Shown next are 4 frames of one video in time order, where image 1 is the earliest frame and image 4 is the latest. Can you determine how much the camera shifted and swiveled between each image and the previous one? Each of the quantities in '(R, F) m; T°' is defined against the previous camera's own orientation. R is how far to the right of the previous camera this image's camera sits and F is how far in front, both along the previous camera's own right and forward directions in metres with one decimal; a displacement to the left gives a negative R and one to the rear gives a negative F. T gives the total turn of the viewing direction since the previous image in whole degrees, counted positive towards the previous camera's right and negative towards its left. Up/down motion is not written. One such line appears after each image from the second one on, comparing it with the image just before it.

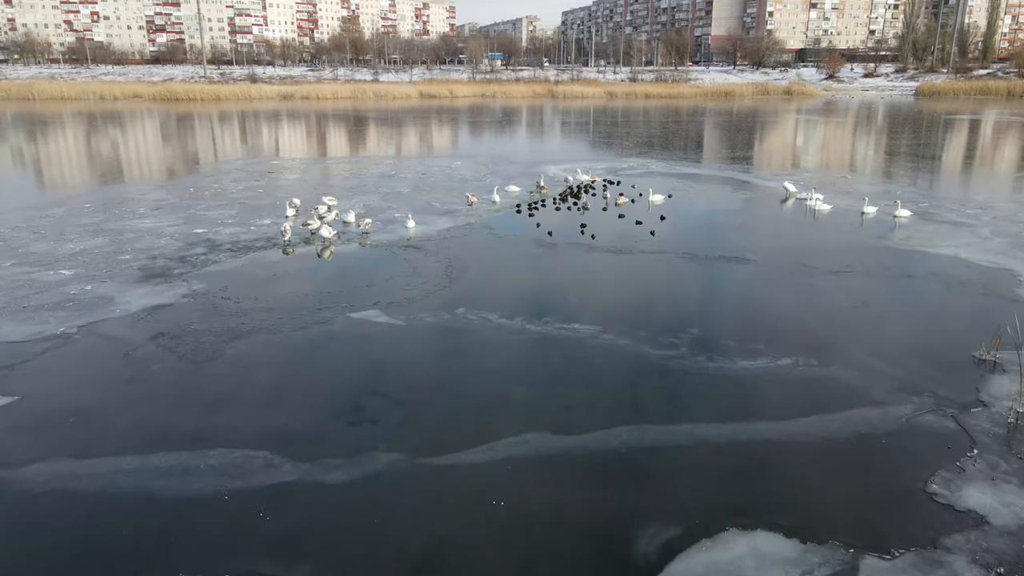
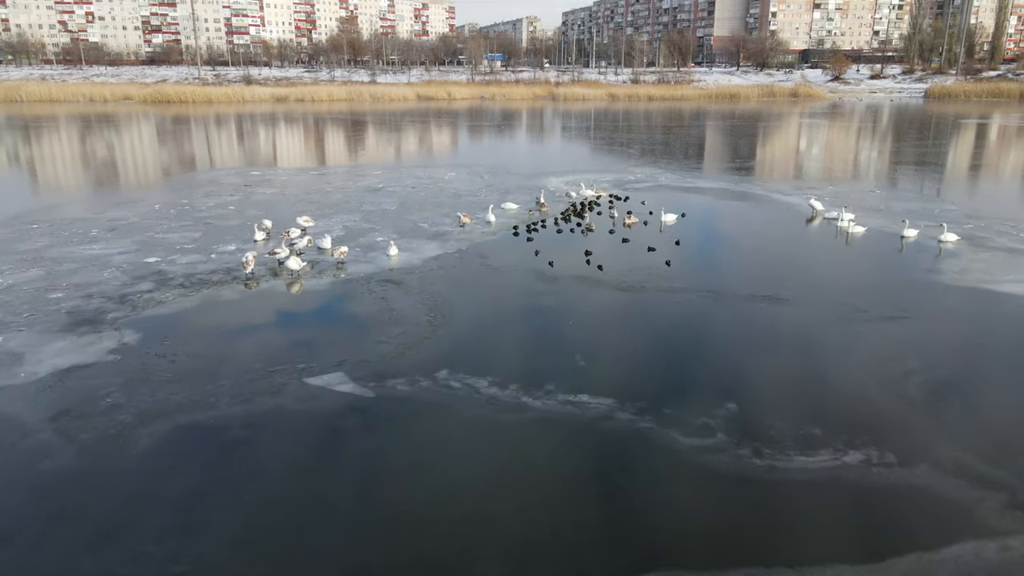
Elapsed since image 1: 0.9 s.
(+0.1, +1.7) m; 0°
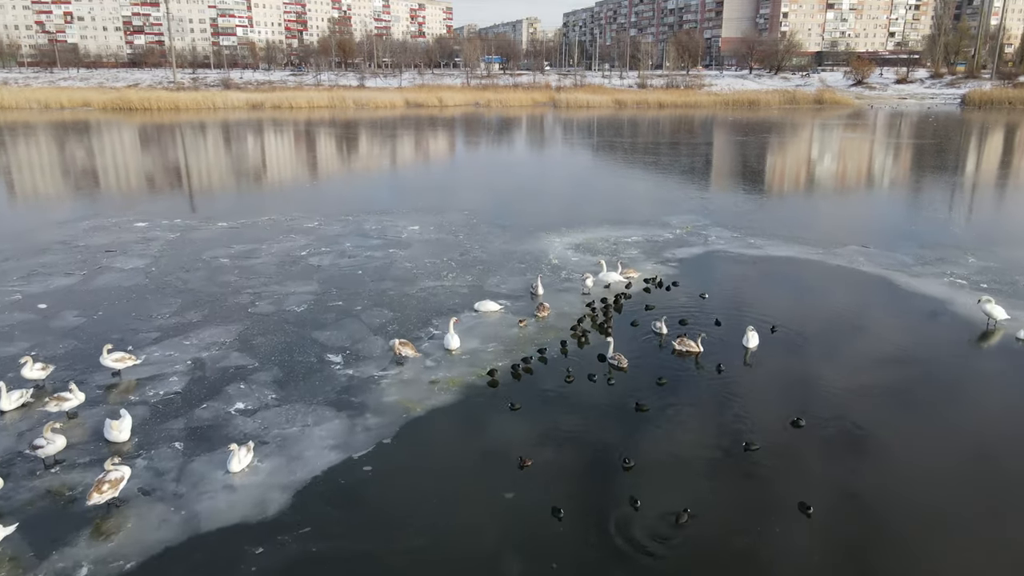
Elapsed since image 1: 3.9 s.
(+0.3, +6.4) m; 0°
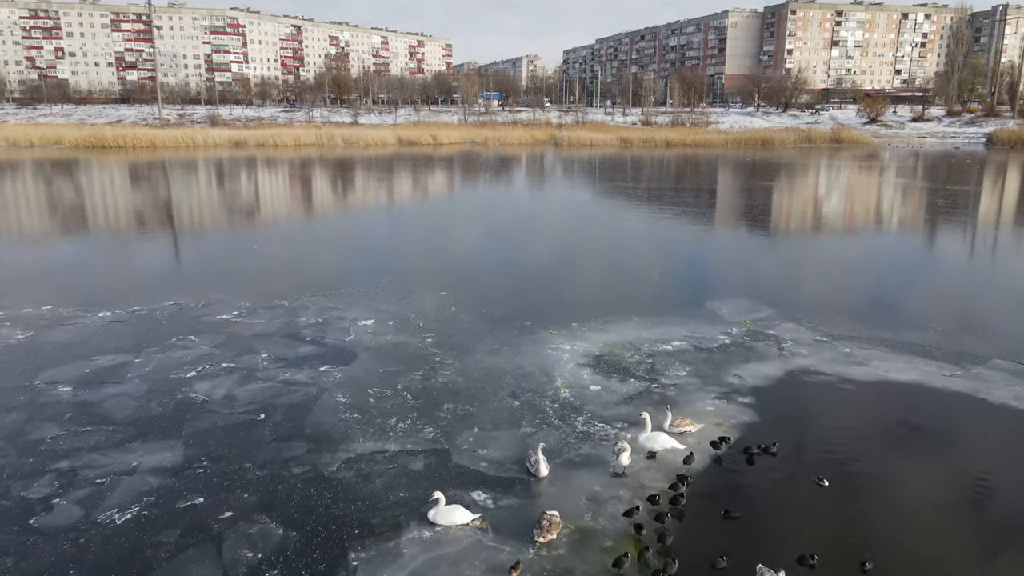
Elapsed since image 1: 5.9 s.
(+0.1, +4.4) m; 0°
